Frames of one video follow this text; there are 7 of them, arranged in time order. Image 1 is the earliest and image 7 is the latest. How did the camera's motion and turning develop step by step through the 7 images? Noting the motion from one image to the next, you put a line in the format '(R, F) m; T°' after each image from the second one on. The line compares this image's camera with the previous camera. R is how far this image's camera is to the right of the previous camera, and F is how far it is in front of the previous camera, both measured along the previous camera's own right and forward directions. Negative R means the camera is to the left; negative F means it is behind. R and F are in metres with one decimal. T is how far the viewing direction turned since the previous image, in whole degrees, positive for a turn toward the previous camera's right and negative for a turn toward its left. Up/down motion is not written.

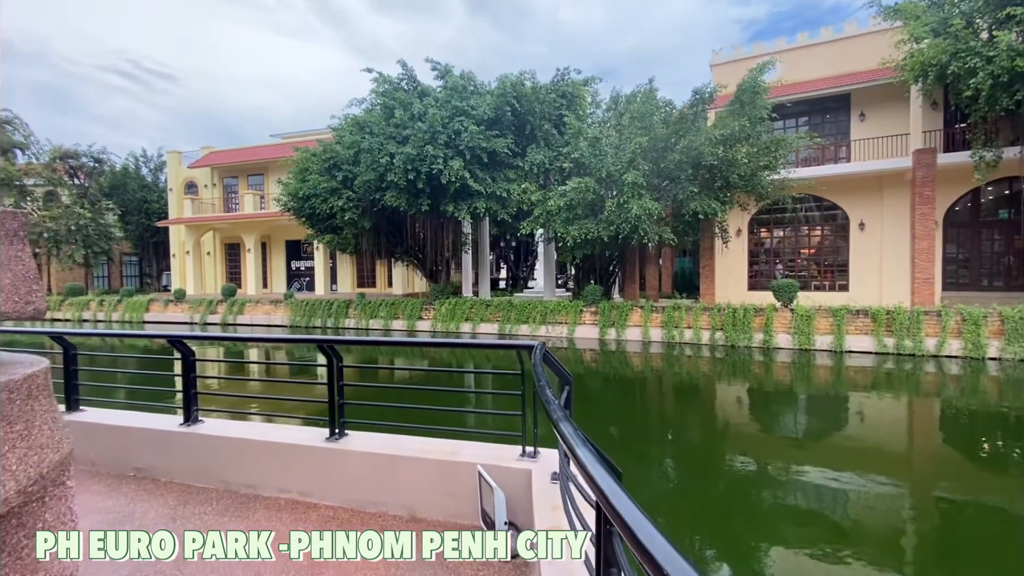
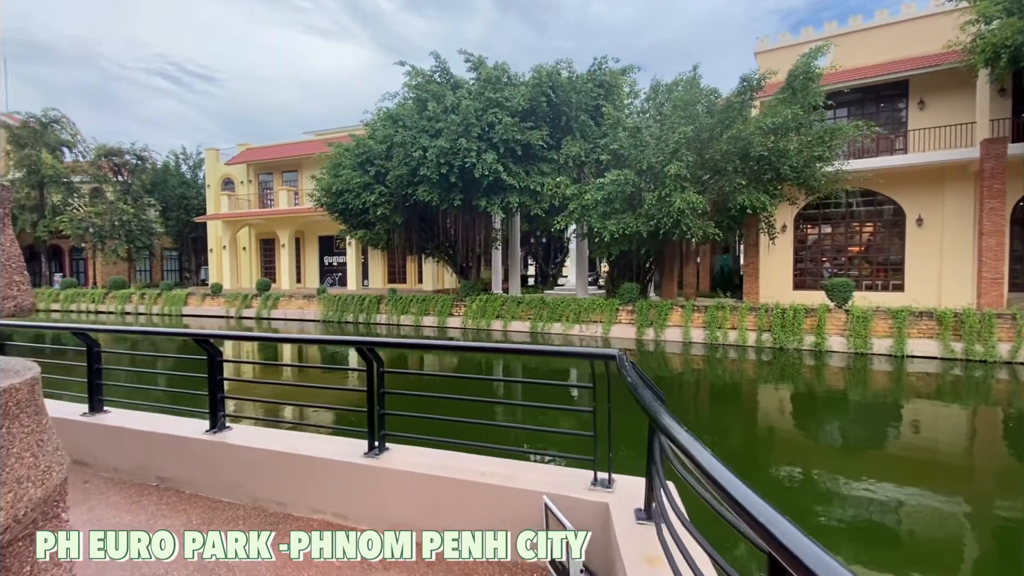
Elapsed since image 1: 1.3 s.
(-0.2, +0.3) m; -3°
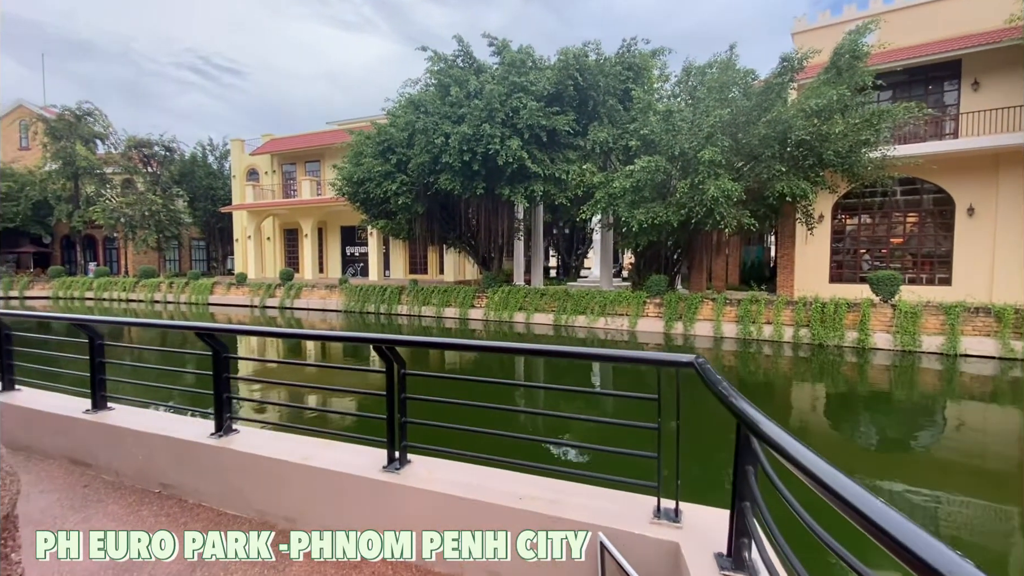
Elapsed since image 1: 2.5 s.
(-0.1, +0.3) m; -2°
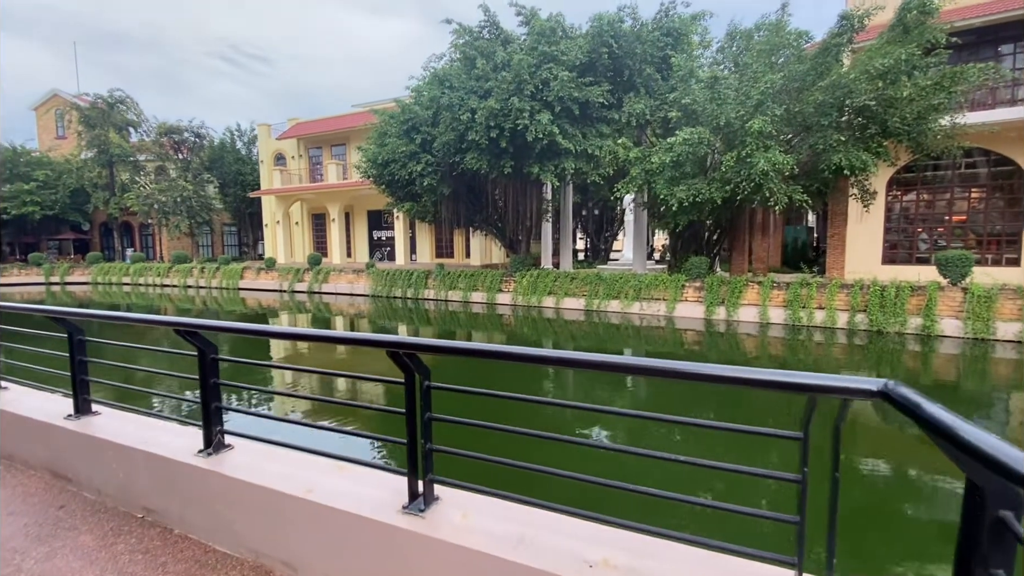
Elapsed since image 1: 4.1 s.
(-0.1, +0.5) m; -3°
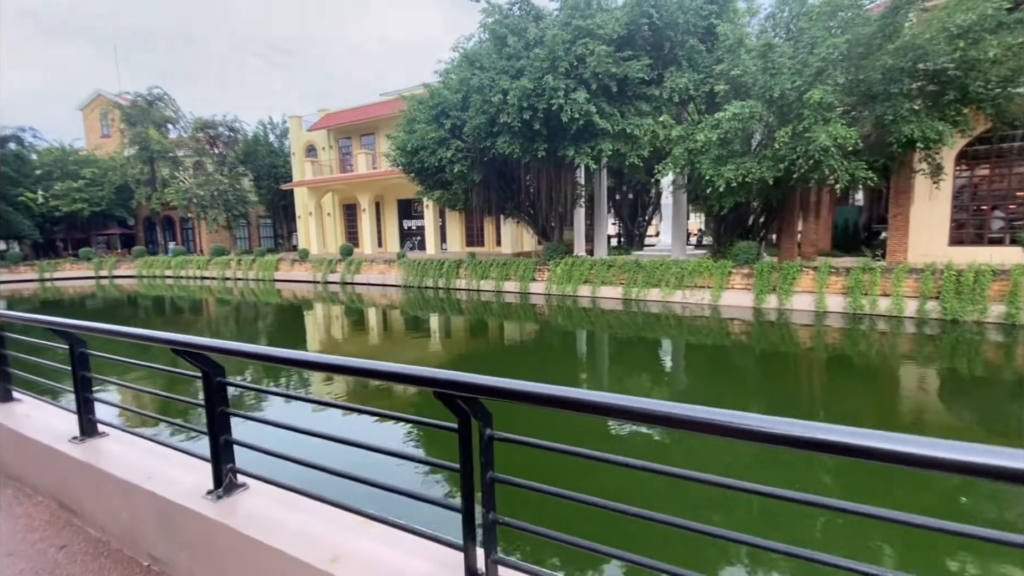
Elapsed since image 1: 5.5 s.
(-0.1, +0.4) m; -4°
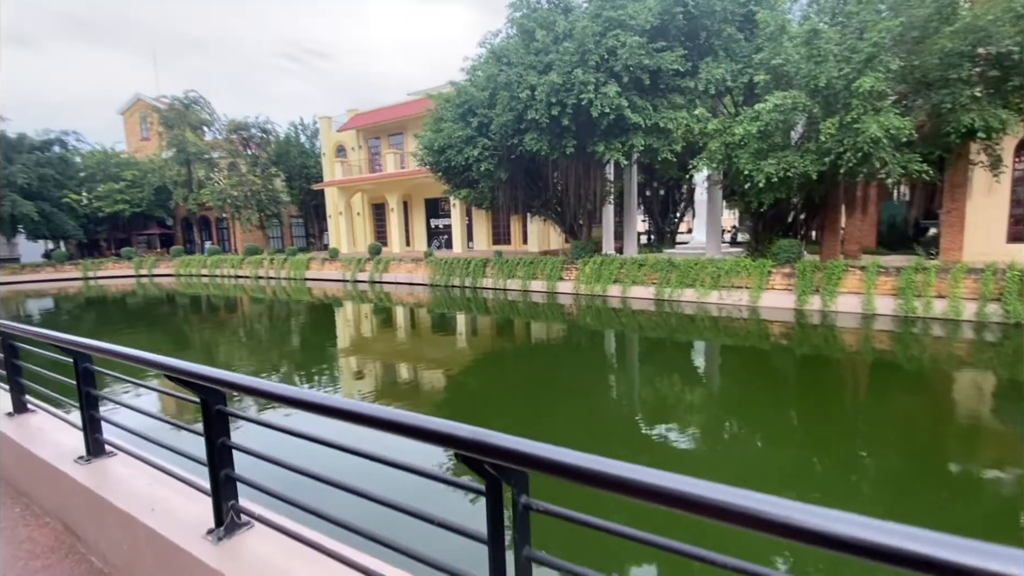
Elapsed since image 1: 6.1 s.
(0.0, +0.2) m; -3°
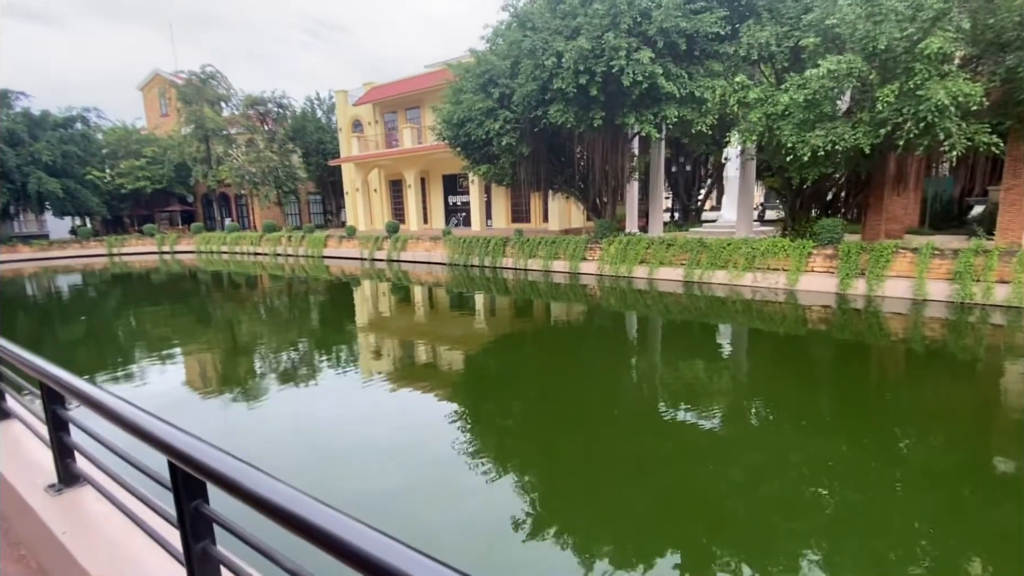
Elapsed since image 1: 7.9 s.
(-0.1, +0.4) m; -2°
